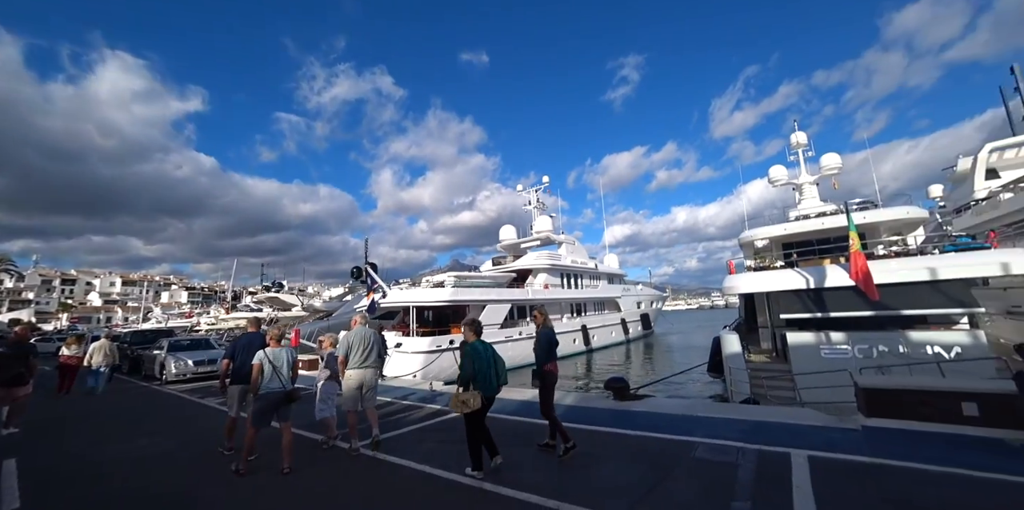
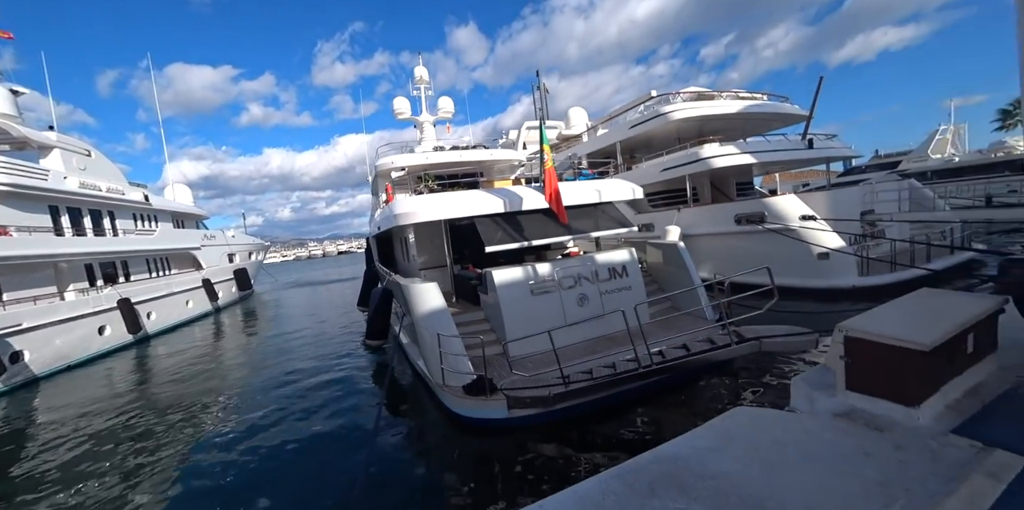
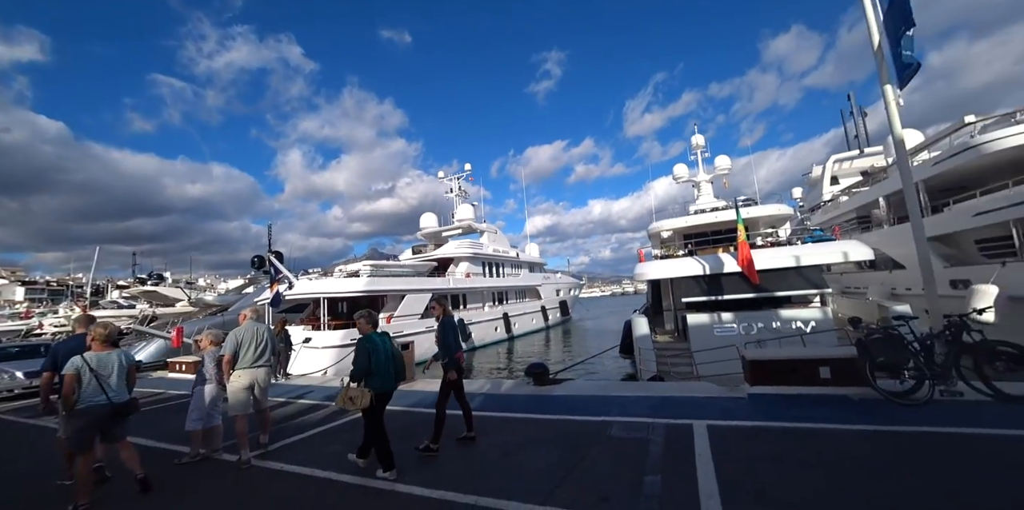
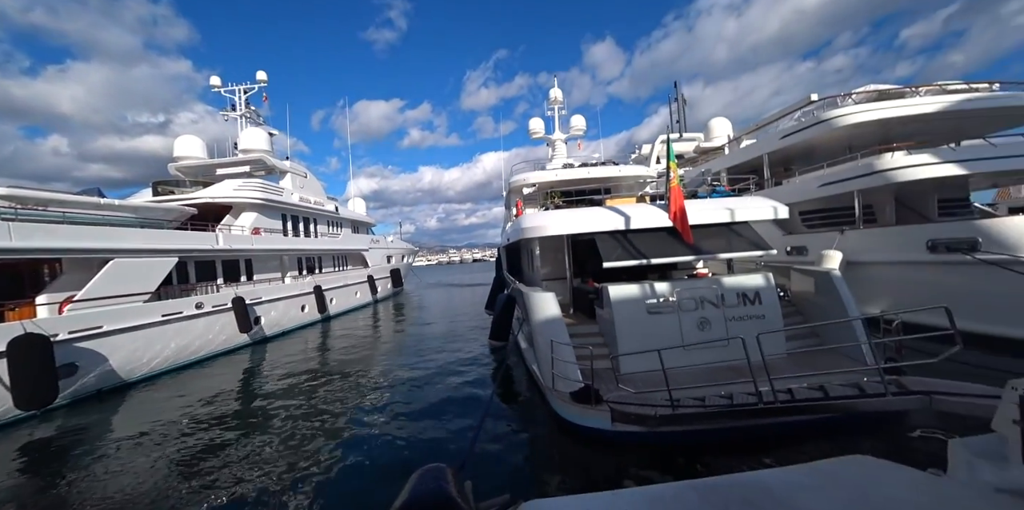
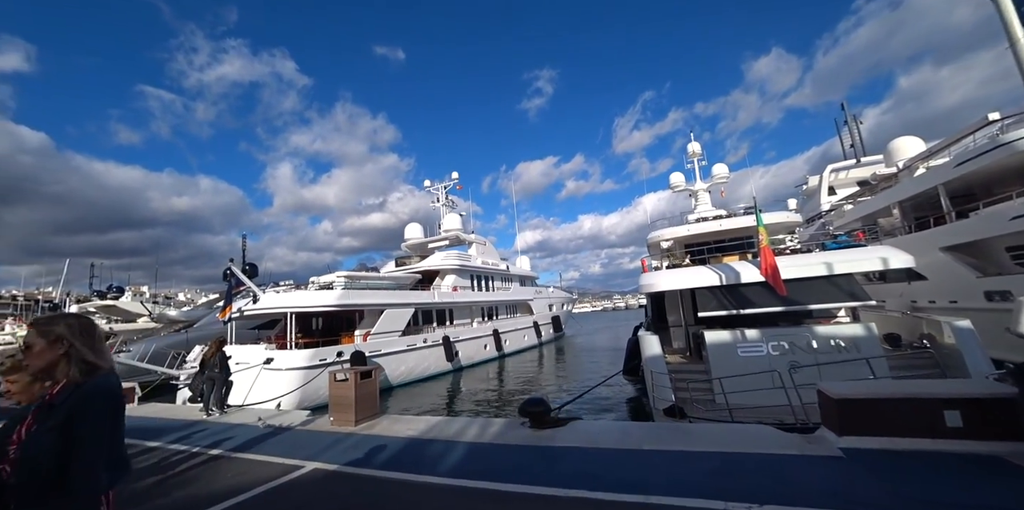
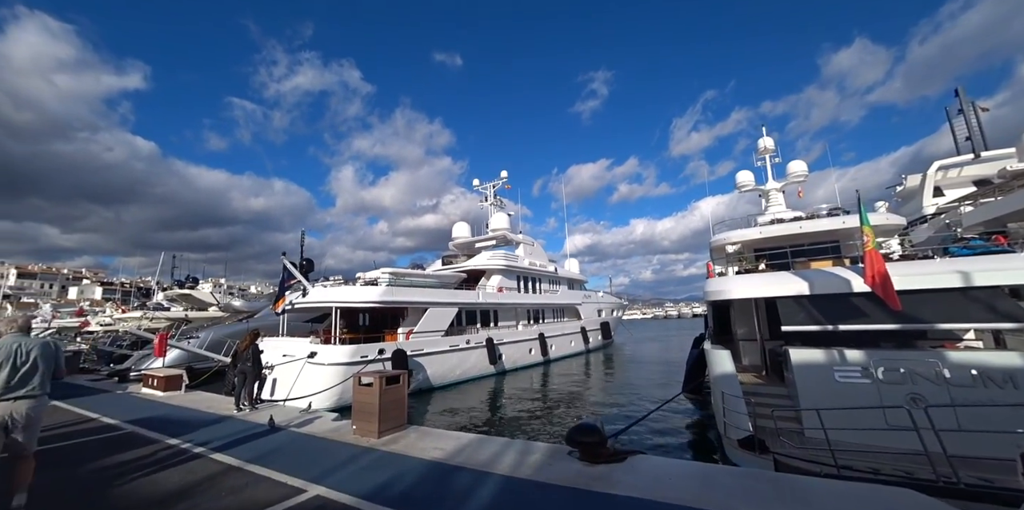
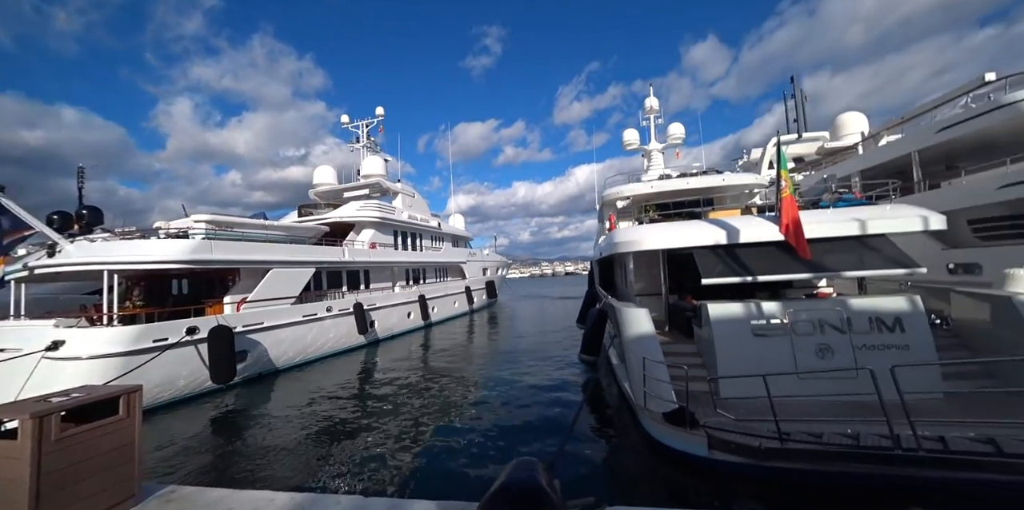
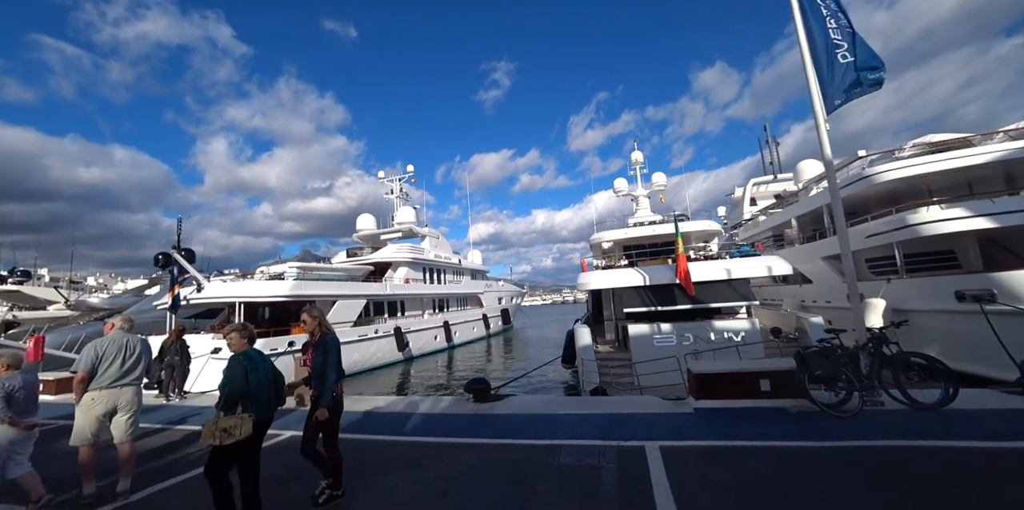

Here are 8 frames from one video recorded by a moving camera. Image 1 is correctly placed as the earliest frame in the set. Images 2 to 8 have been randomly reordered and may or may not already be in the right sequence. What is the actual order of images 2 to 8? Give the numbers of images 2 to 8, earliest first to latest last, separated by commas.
3, 8, 5, 6, 7, 4, 2
